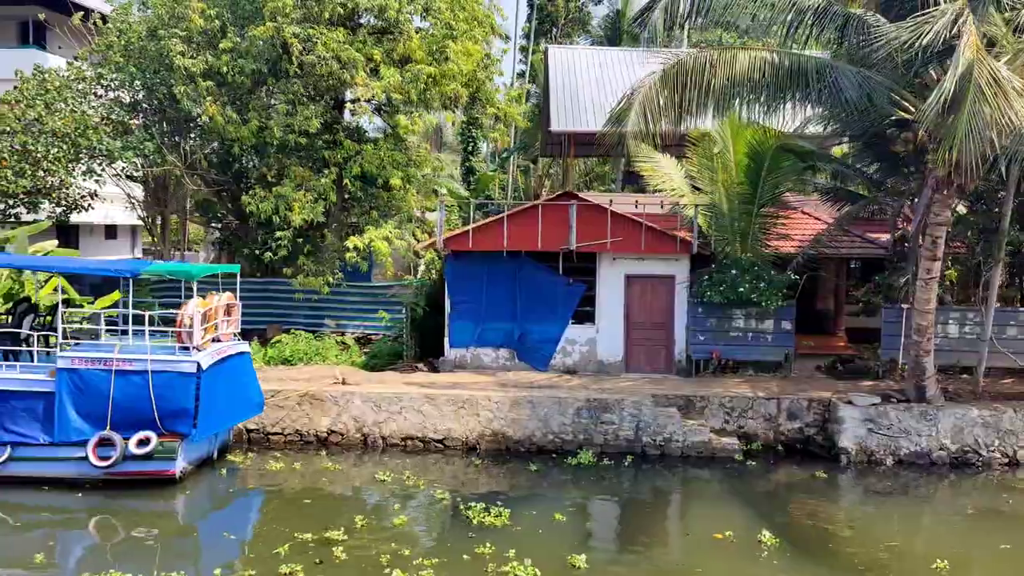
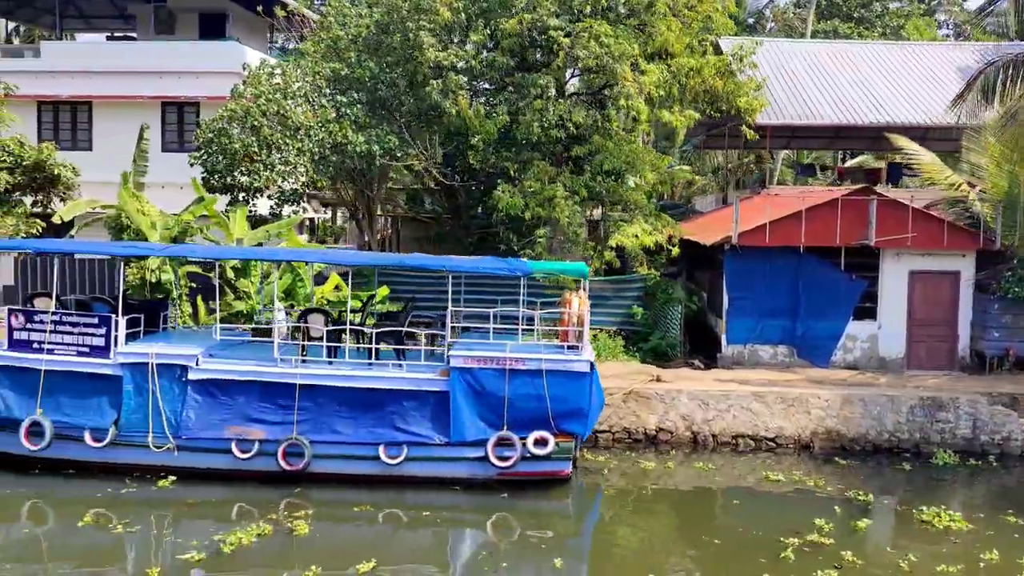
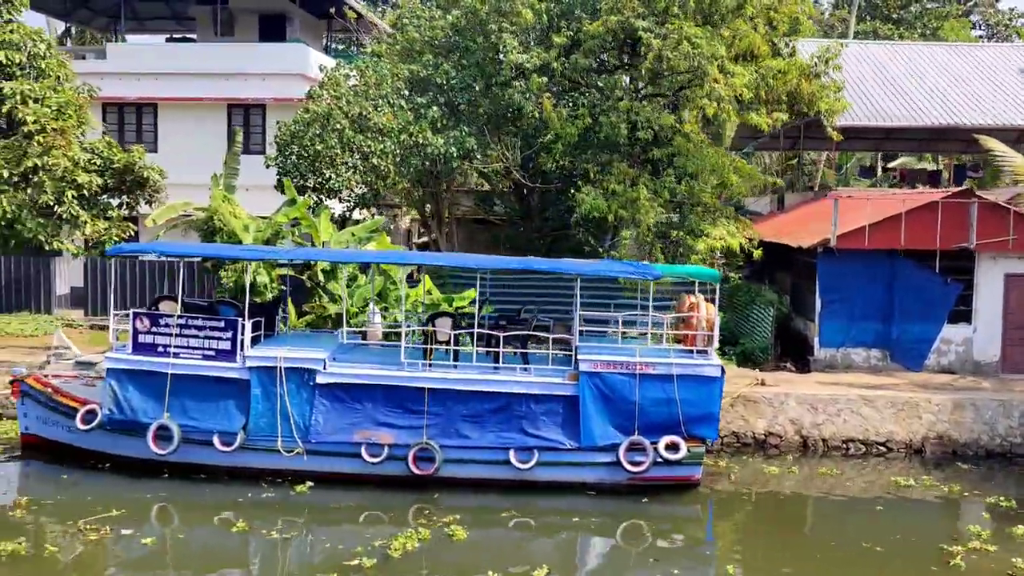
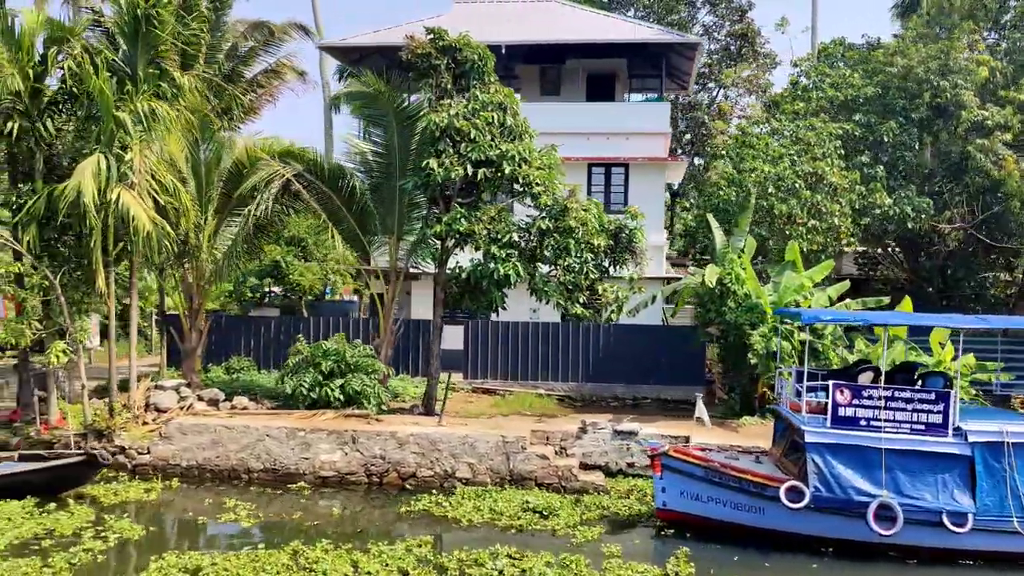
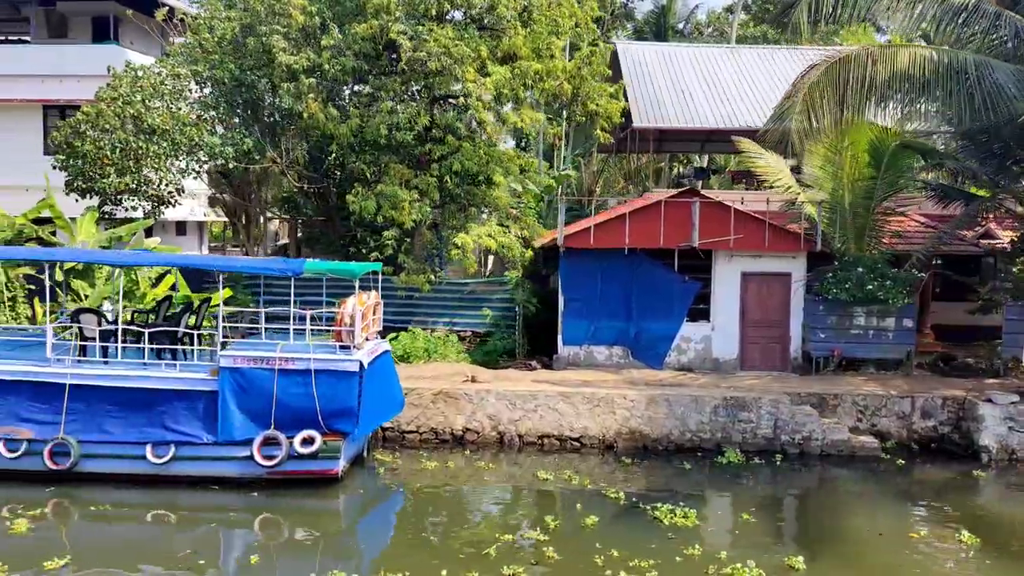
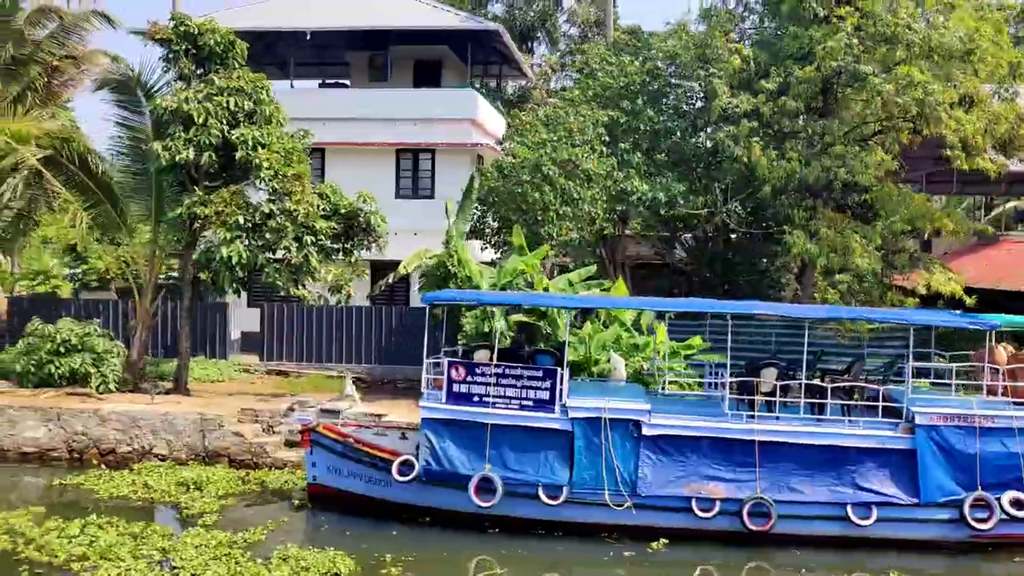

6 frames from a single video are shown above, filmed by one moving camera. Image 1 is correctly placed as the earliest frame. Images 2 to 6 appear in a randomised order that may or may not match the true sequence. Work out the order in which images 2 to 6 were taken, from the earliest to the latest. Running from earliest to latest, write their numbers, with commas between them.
5, 2, 3, 6, 4
